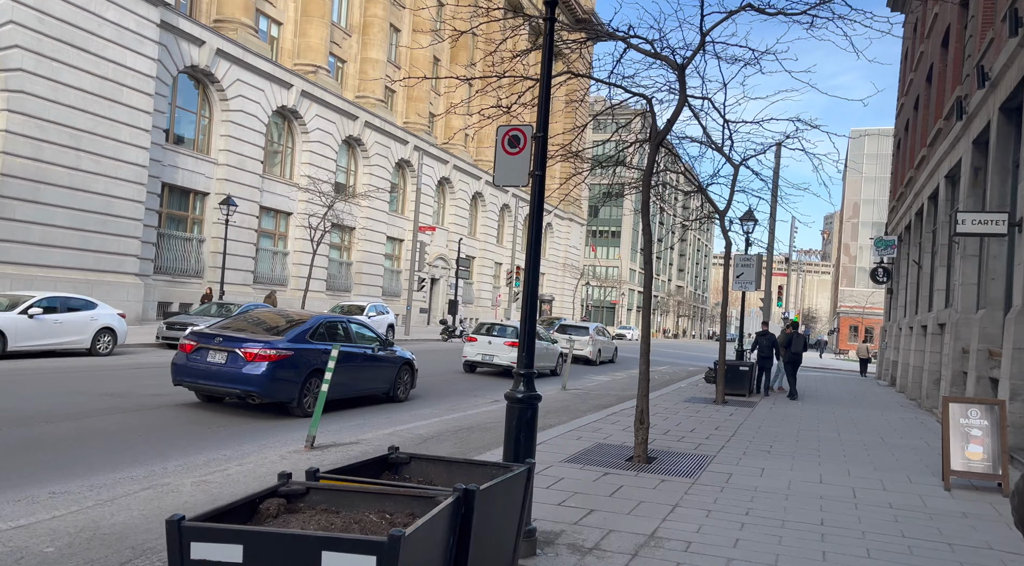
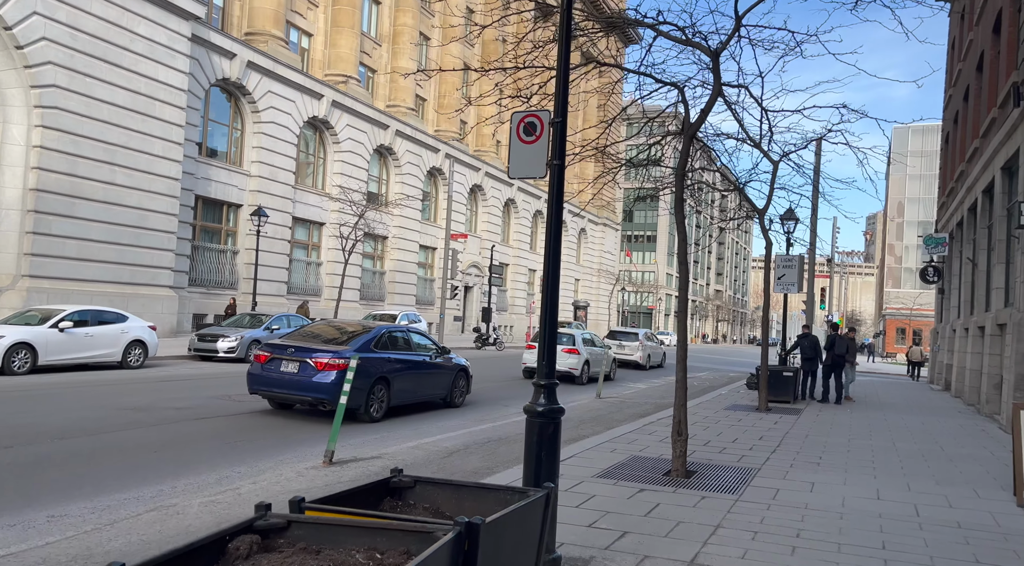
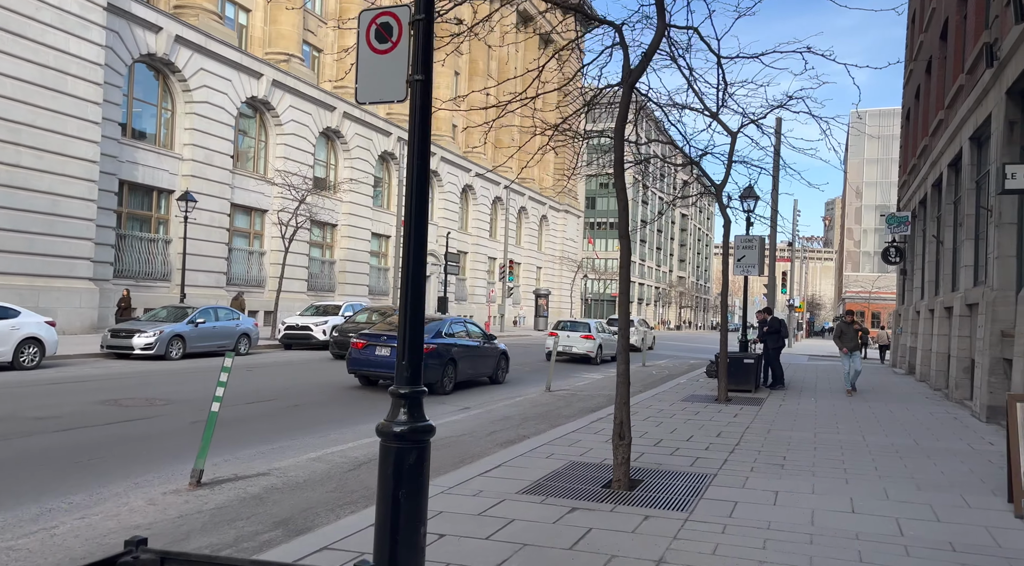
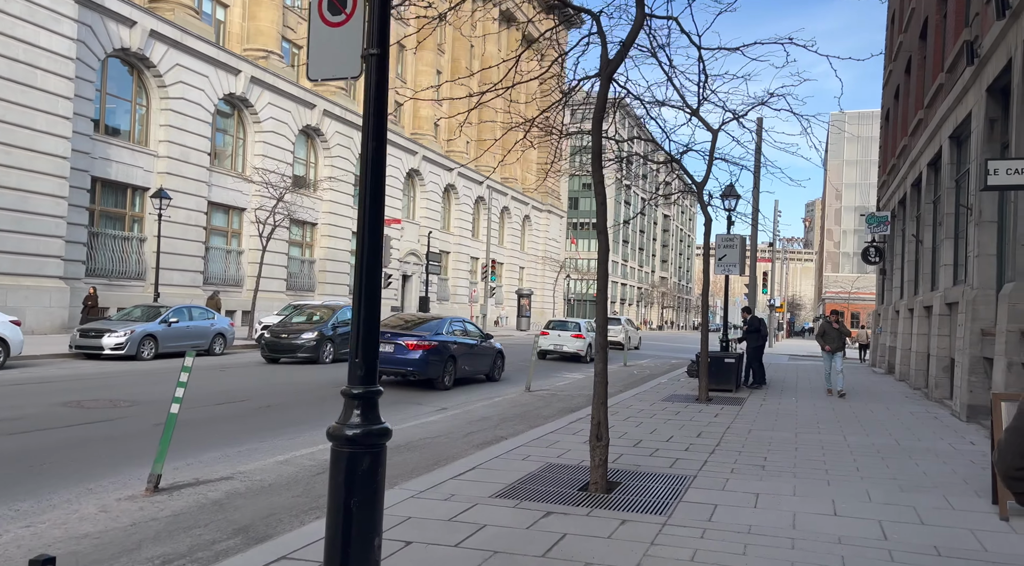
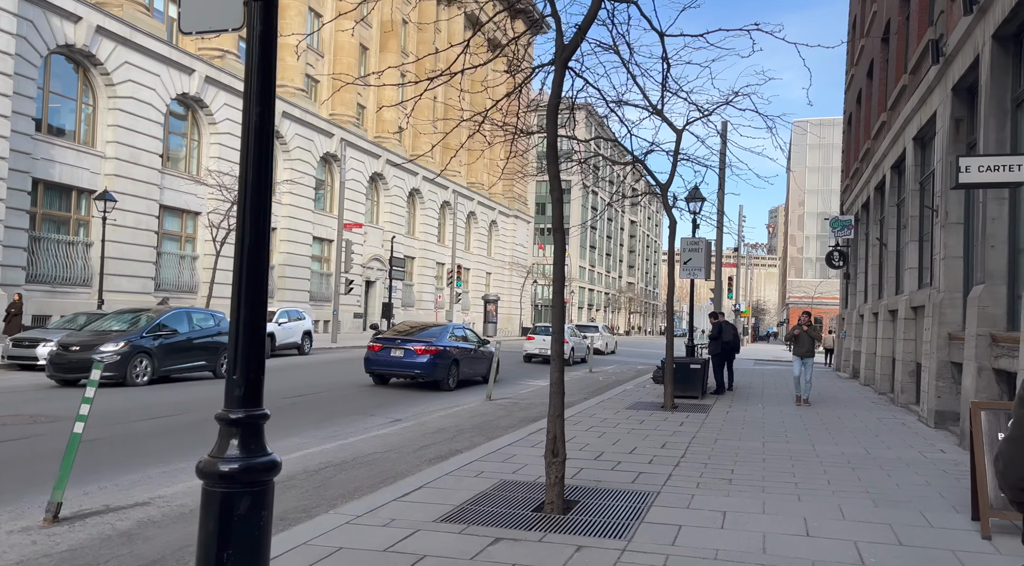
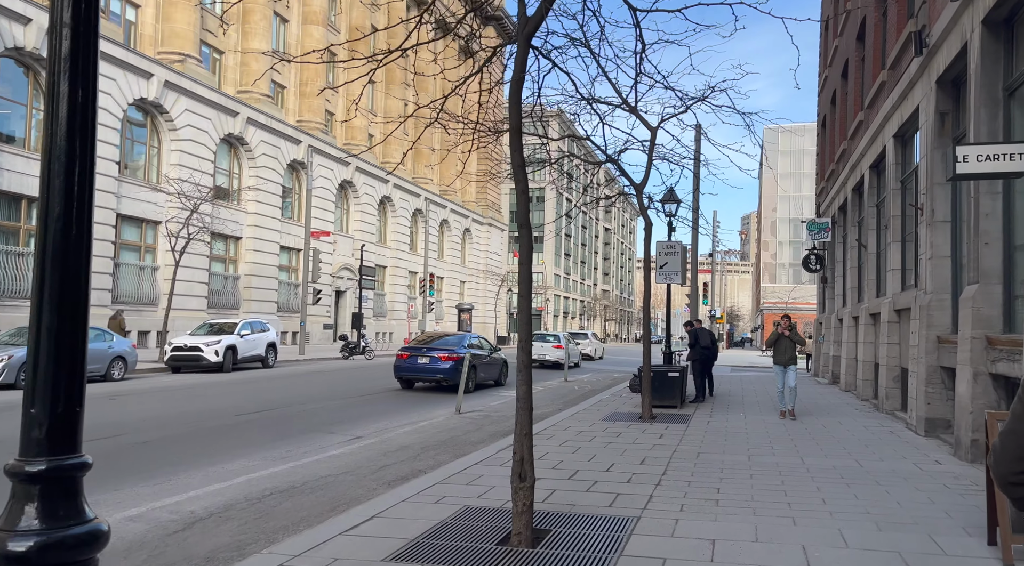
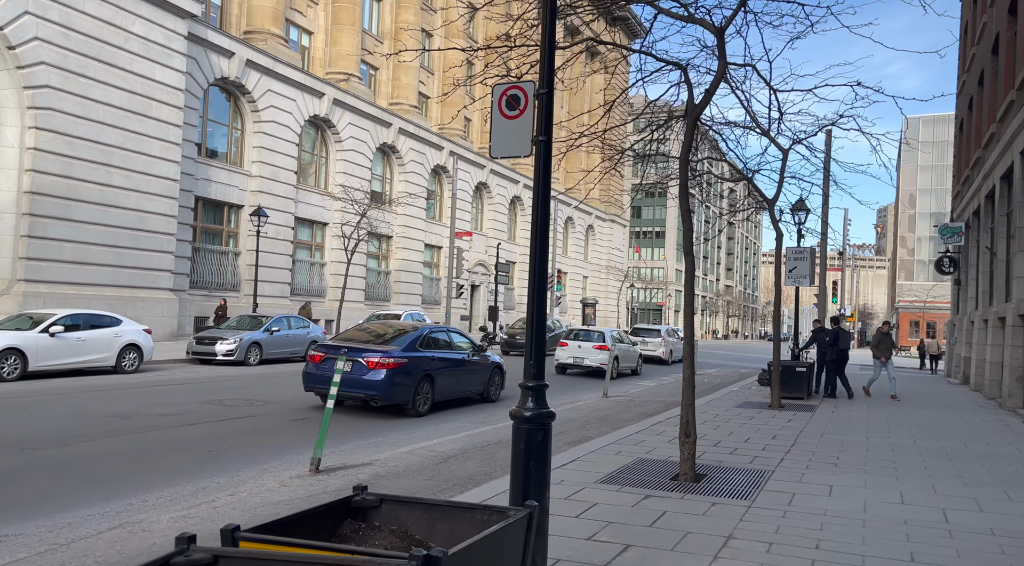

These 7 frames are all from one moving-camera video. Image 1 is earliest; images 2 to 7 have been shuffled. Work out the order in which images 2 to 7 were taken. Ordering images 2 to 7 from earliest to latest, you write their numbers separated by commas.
2, 7, 3, 4, 5, 6
